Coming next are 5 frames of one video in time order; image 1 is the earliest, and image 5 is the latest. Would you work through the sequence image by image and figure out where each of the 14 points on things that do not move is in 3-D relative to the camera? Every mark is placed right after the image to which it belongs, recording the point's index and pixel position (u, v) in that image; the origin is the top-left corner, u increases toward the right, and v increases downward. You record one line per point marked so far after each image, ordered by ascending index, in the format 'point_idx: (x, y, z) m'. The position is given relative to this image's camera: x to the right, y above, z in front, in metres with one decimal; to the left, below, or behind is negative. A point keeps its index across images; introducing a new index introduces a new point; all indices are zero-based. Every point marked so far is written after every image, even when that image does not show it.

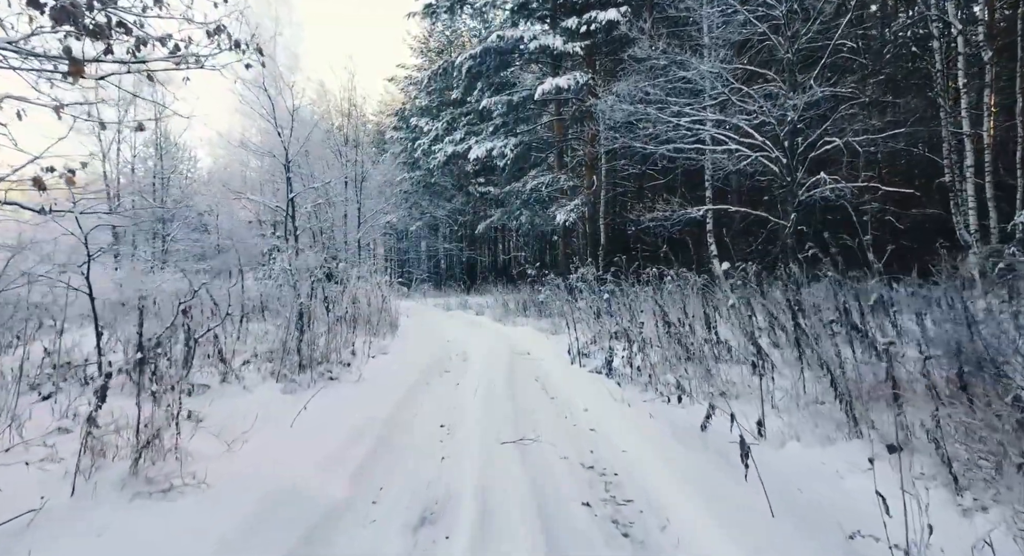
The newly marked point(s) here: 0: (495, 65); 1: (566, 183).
0: (-0.5, +6.3, +16.0) m
1: (+1.7, +3.0, +16.8) m
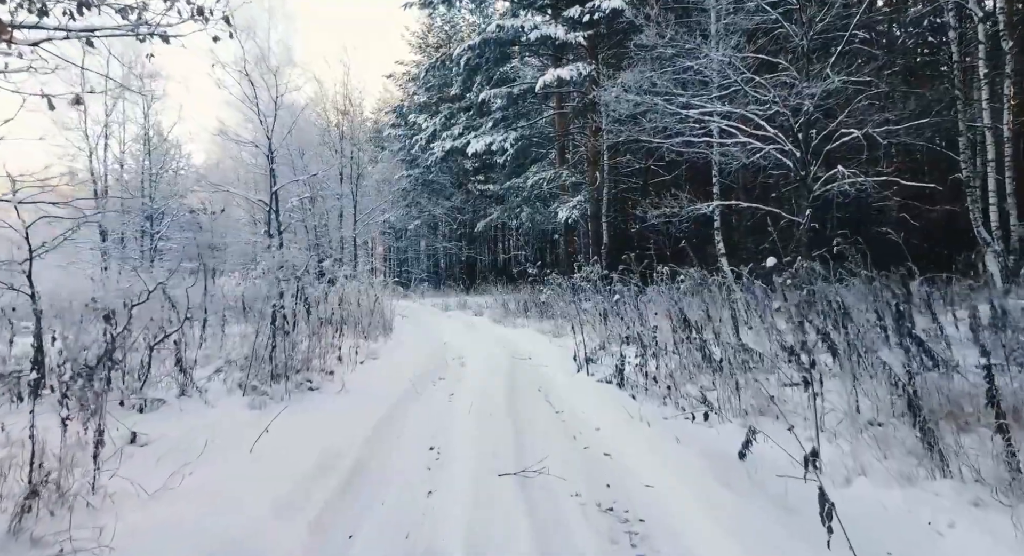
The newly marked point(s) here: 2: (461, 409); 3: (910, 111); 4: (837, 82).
0: (-0.5, +6.3, +15.4) m
1: (+1.7, +3.0, +16.2) m
2: (-0.5, -1.1, +4.6) m
3: (+8.1, +3.4, +10.9) m
4: (+6.2, +3.8, +10.3) m
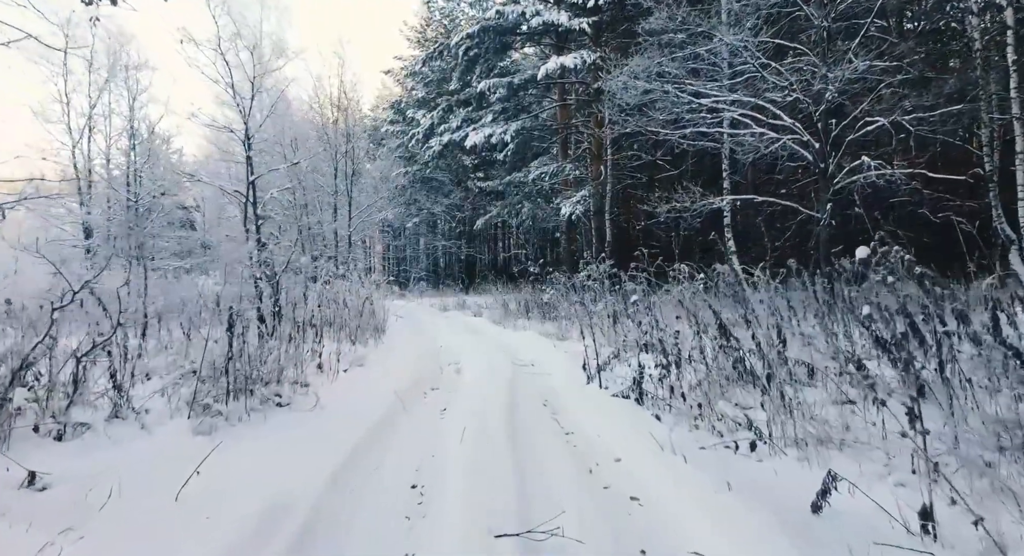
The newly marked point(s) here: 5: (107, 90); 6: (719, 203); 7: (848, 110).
0: (-0.5, +6.3, +14.7) m
1: (+1.7, +3.0, +15.5) m
2: (-0.5, -1.1, +3.9) m
3: (+8.1, +3.4, +10.2) m
4: (+6.2, +3.8, +9.5) m
5: (-13.1, +6.1, +17.4) m
6: (+4.2, +1.5, +11.0) m
7: (+6.5, +3.3, +10.4) m
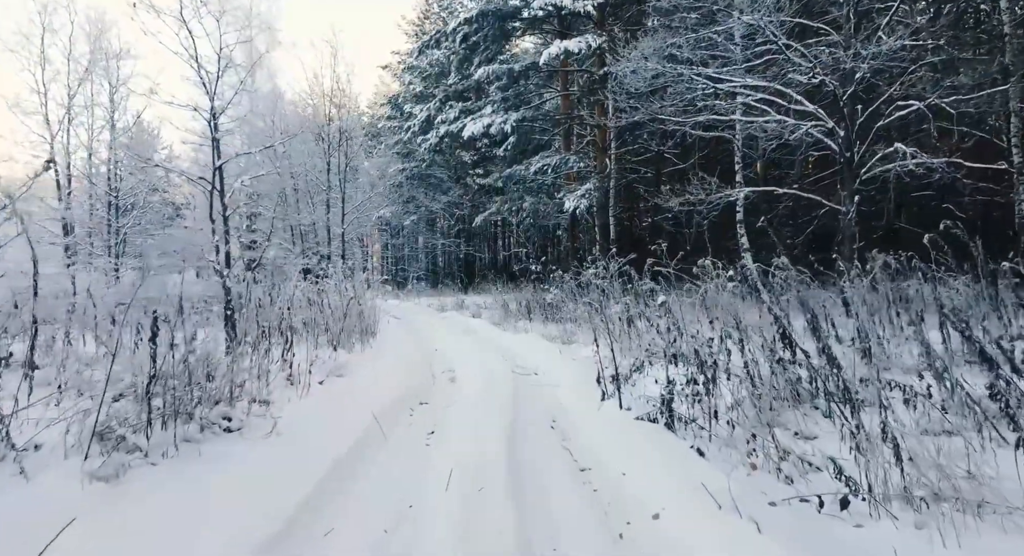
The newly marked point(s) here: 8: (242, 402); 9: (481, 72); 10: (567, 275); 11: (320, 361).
0: (-0.5, +6.4, +13.9) m
1: (+1.7, +3.1, +14.7) m
2: (-0.5, -1.1, +3.1) m
3: (+8.1, +3.5, +9.4) m
4: (+6.2, +3.8, +8.7) m
5: (-13.1, +6.1, +16.5) m
6: (+4.2, +1.6, +10.2) m
7: (+6.5, +3.3, +9.6) m
8: (-2.0, -0.9, +4.0) m
9: (-0.8, +5.4, +13.9) m
10: (+1.1, +0.1, +10.5) m
11: (-2.1, -0.9, +6.0) m
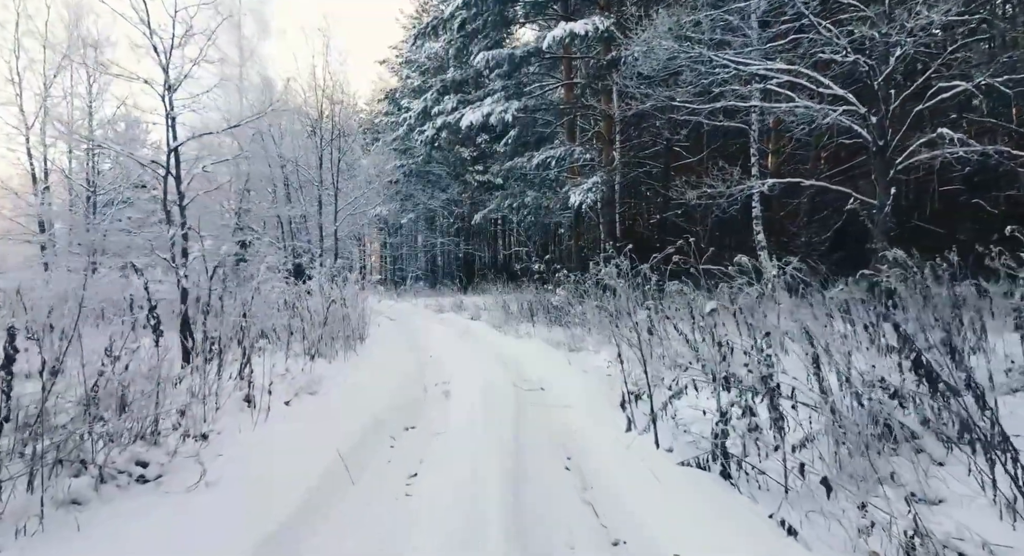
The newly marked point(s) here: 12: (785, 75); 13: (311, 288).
0: (-0.5, +6.4, +13.0) m
1: (+1.8, +3.1, +13.8) m
2: (-0.4, -1.1, +2.2) m
3: (+8.2, +3.5, +8.5) m
4: (+6.3, +3.8, +7.8) m
5: (-13.1, +6.1, +15.7) m
6: (+4.3, +1.6, +9.3) m
7: (+6.6, +3.3, +8.7) m
8: (-2.0, -0.9, +3.1) m
9: (-0.8, +5.4, +13.1) m
10: (+1.1, +0.1, +9.6) m
11: (-2.1, -0.9, +5.1) m
12: (+4.4, +3.3, +8.7) m
13: (-3.0, -0.1, +8.0) m
